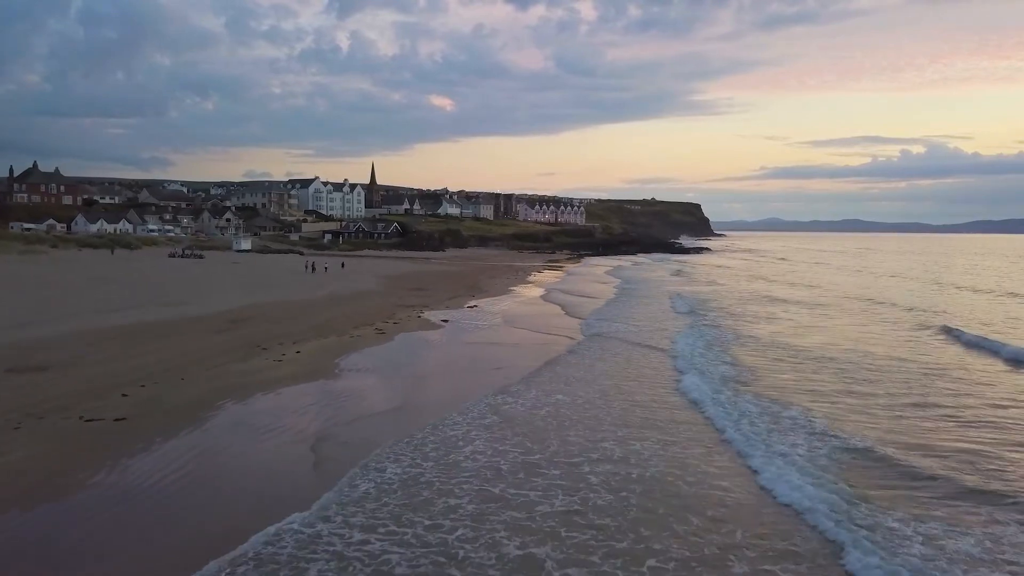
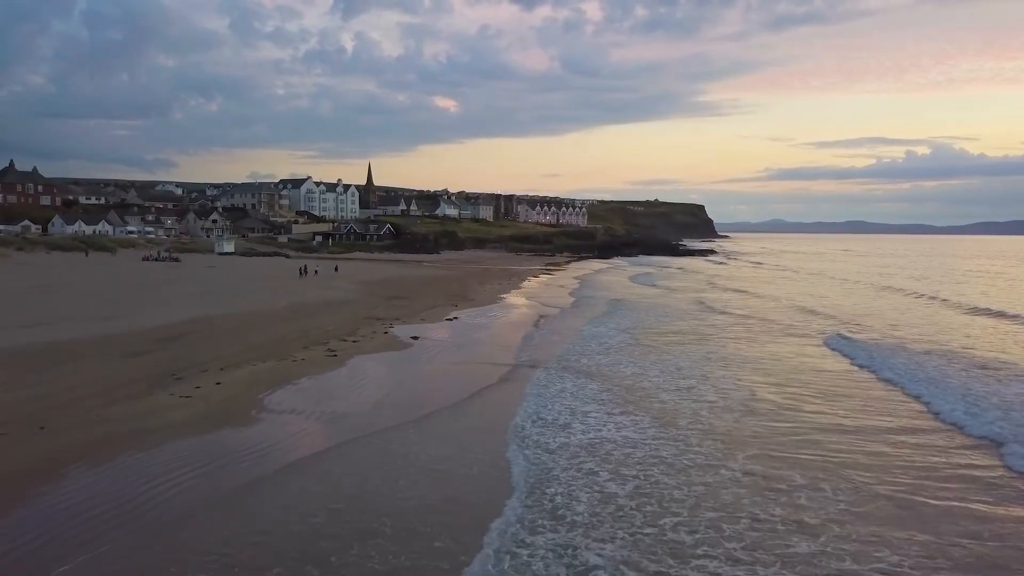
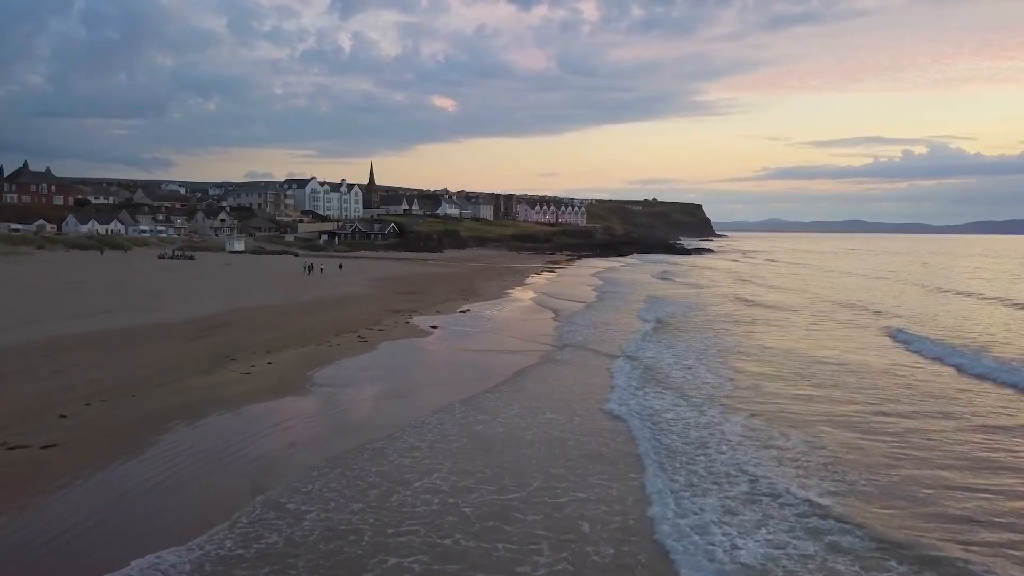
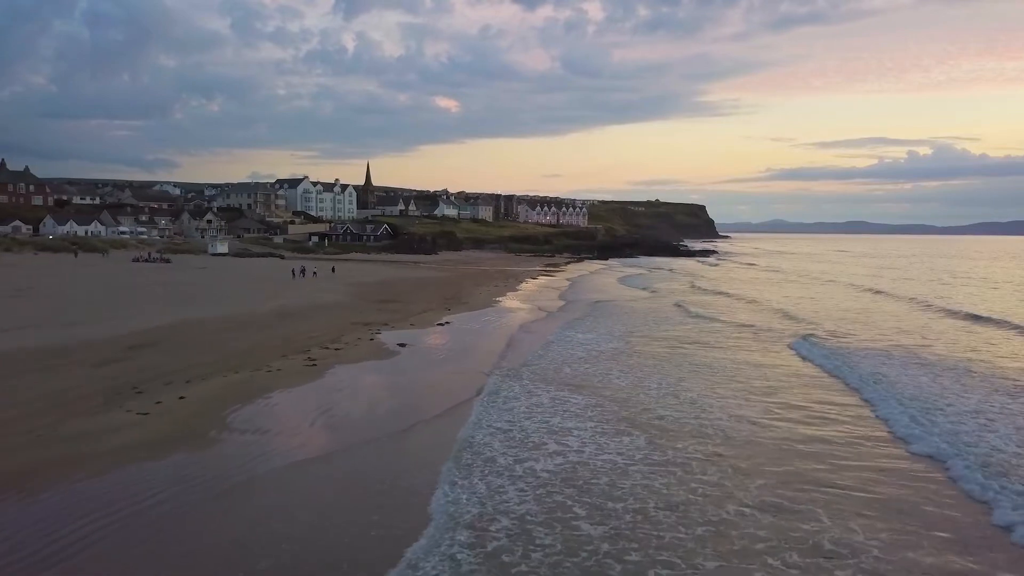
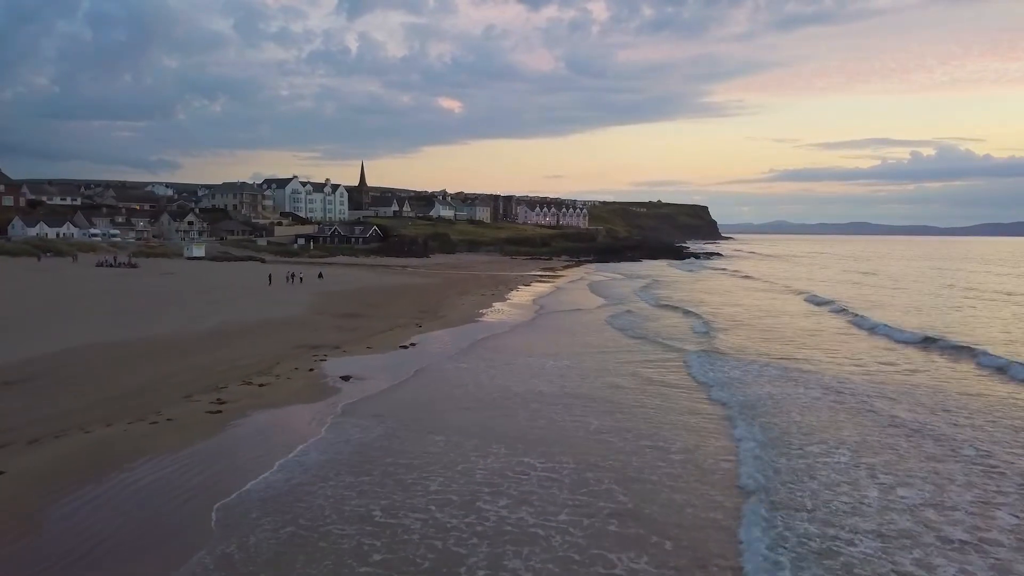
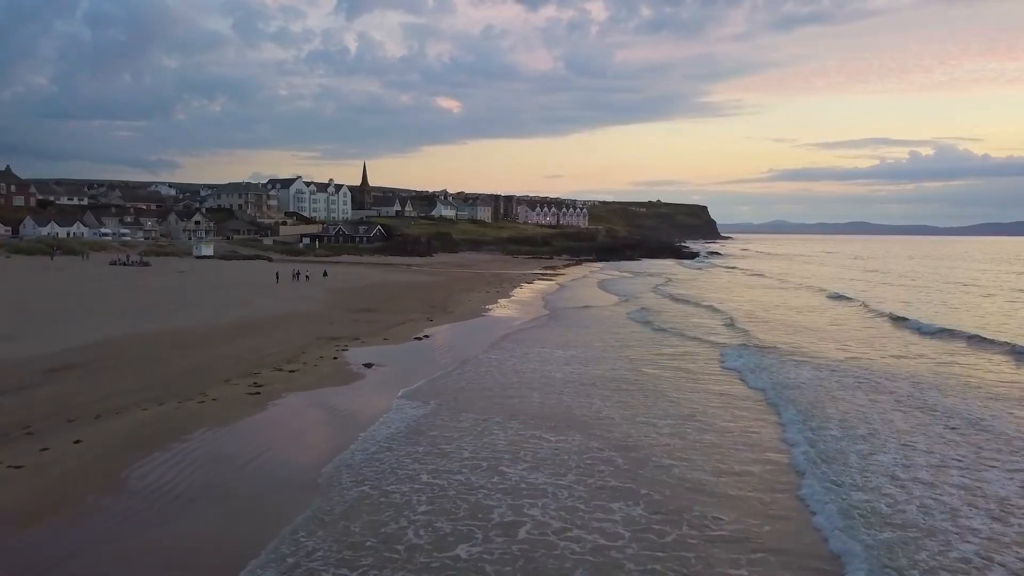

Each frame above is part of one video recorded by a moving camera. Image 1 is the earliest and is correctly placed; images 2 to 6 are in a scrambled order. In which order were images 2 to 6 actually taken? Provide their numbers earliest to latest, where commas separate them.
3, 2, 4, 6, 5
